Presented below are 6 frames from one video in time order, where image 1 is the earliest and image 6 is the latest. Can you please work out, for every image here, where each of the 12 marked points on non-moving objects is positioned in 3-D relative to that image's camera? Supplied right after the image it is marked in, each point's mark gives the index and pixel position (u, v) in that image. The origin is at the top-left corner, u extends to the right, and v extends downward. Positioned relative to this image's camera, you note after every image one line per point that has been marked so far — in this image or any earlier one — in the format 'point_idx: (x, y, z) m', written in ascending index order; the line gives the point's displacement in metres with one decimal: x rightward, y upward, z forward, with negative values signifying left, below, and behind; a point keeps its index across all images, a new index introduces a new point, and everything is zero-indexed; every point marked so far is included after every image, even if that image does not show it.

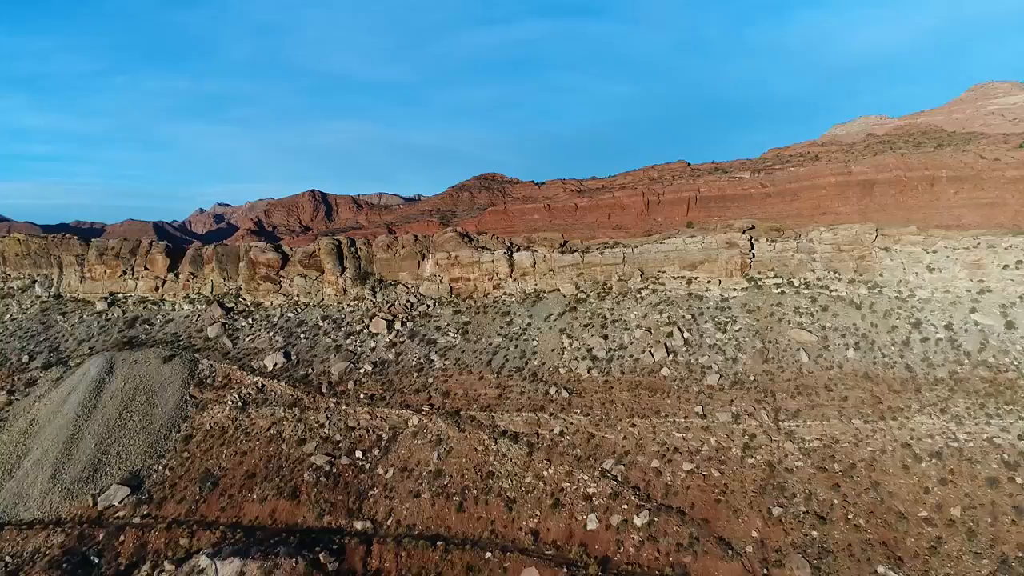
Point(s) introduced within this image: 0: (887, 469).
0: (+9.7, -4.7, +18.5) m
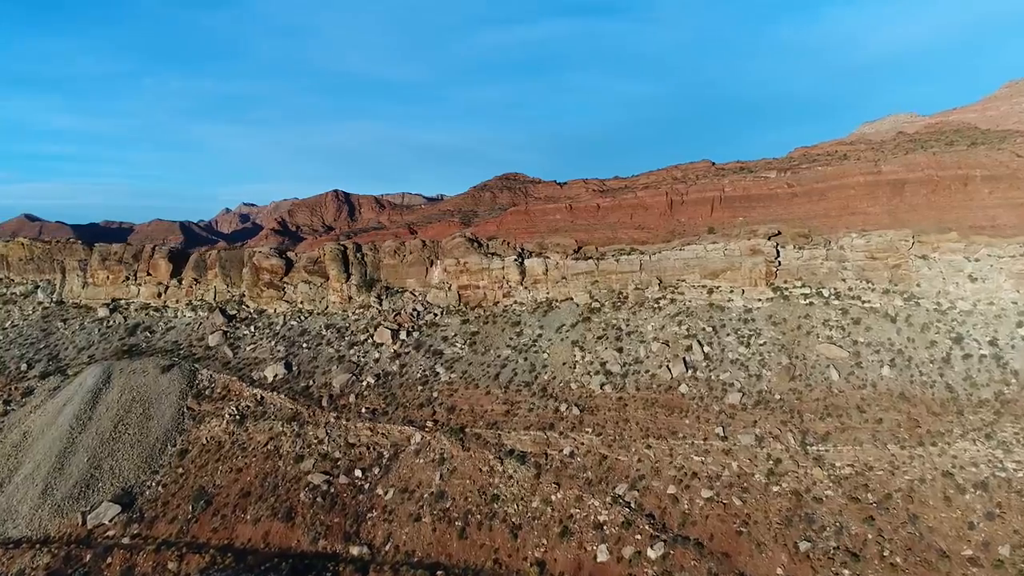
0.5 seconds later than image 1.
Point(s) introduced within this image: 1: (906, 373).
0: (+9.8, -5.0, +16.9) m
1: (+10.9, -2.4, +19.8) m
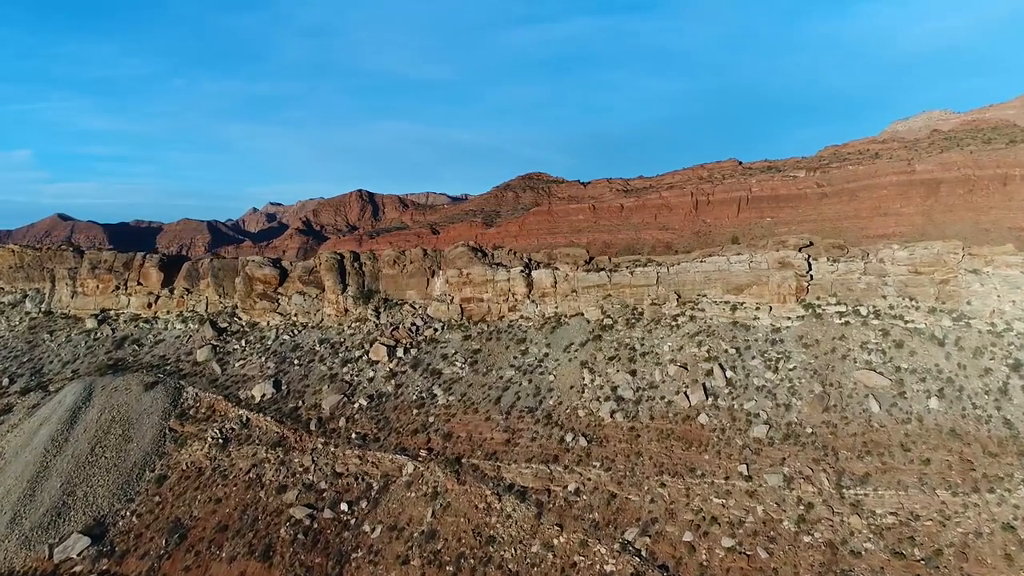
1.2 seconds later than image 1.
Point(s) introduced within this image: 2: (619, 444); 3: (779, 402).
0: (+9.6, -5.5, +14.6) m
1: (+10.9, -2.9, +17.5) m
2: (+2.8, -4.1, +19.0) m
3: (+7.0, -3.0, +18.7) m
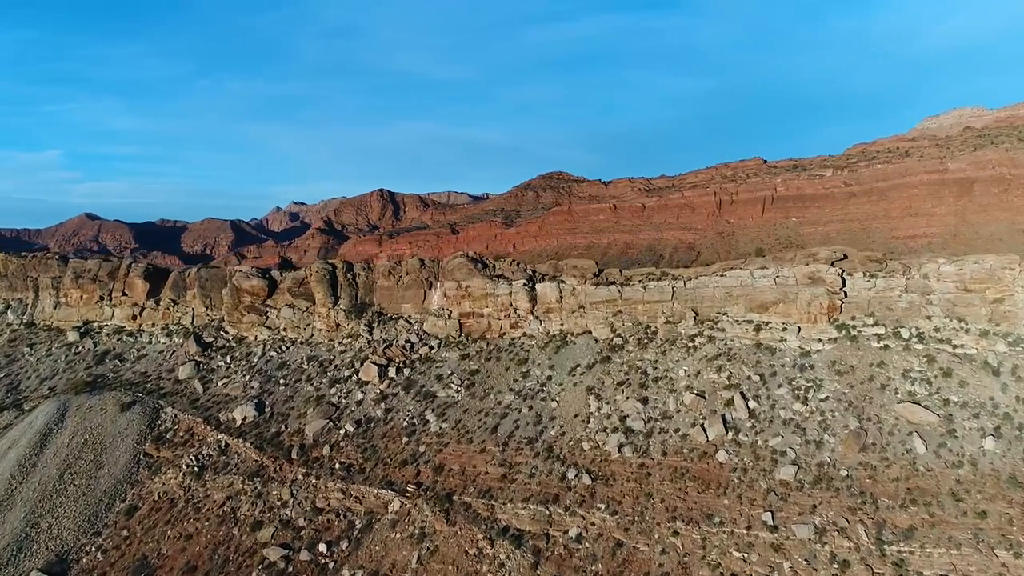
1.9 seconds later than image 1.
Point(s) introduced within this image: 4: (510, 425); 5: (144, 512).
0: (+9.4, -6.0, +12.3) m
1: (+10.7, -3.4, +15.2) m
2: (+2.7, -4.6, +17.0) m
3: (+6.9, -3.5, +16.6) m
4: (-0.1, -3.7, +19.4) m
5: (-10.3, -6.3, +20.0) m
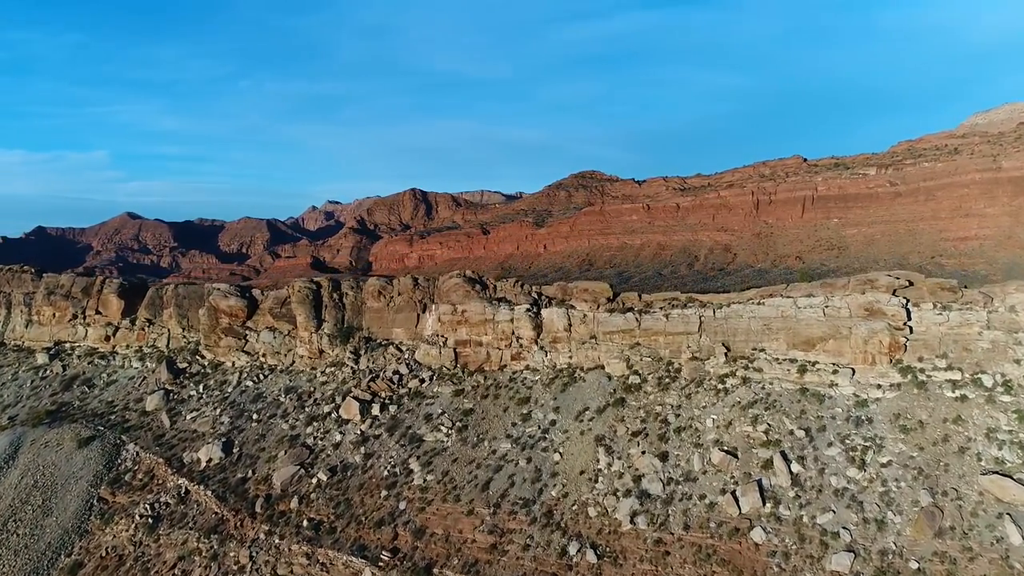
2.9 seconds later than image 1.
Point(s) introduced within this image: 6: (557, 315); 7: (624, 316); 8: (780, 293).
0: (+8.9, -6.8, +8.9) m
1: (+10.4, -4.2, +11.7) m
2: (+2.5, -5.4, +13.9) m
3: (+6.6, -4.2, +13.3) m
4: (-0.2, -4.4, +16.5) m
5: (-10.4, -6.9, +17.5) m
6: (+1.2, -0.8, +19.5) m
7: (+2.9, -0.7, +18.7) m
8: (+6.5, -0.1, +17.4) m
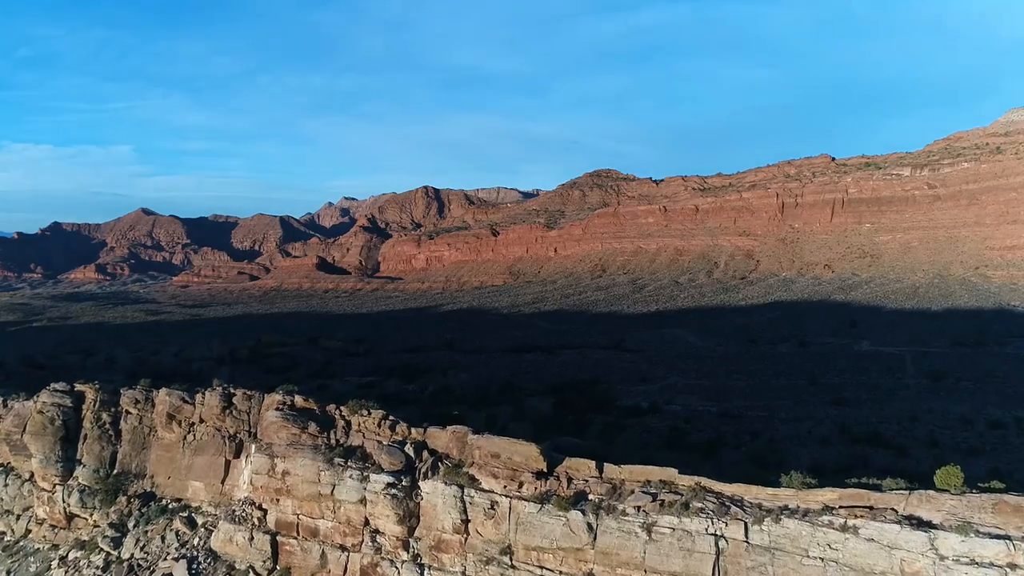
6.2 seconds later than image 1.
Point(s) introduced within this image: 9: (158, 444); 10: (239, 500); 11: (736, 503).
0: (+6.4, -9.2, -0.4) m
1: (+8.0, -6.5, +2.3) m
2: (+0.1, -7.7, +4.7) m
3: (+4.2, -6.6, +4.0) m
4: (-2.5, -6.7, +7.3) m
5: (-12.7, -9.1, +8.6) m
6: (-1.0, -3.0, +10.2) m
7: (+0.7, -3.0, +9.4) m
8: (+4.3, -2.4, +8.0) m
9: (-6.6, -2.9, +13.3) m
10: (-4.6, -3.6, +12.1) m
11: (+2.8, -2.7, +8.8) m
